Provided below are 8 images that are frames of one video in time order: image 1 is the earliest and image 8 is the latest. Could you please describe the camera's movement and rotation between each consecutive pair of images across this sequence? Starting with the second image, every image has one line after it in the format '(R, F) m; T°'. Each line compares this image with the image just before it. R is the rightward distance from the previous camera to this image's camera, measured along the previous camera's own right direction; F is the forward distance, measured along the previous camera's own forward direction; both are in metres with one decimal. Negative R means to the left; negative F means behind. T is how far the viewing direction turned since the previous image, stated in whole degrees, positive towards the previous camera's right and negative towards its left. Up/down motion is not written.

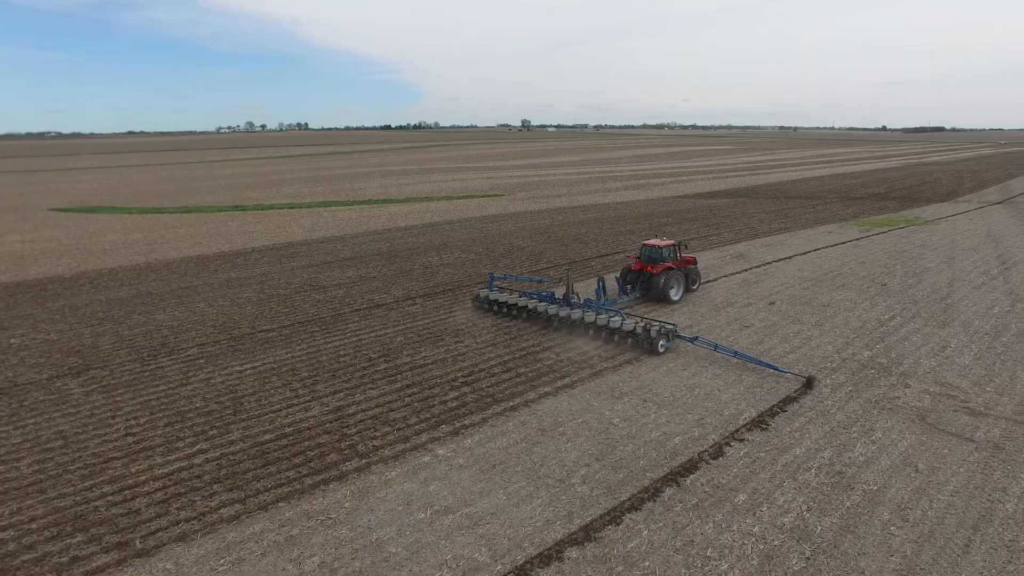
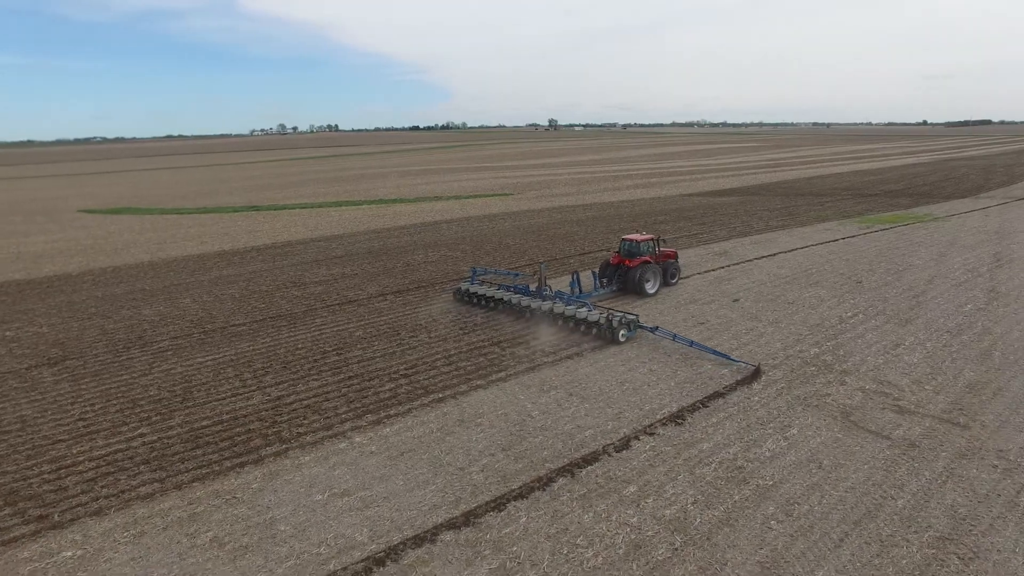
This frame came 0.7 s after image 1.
(+1.7, -0.2) m; -3°
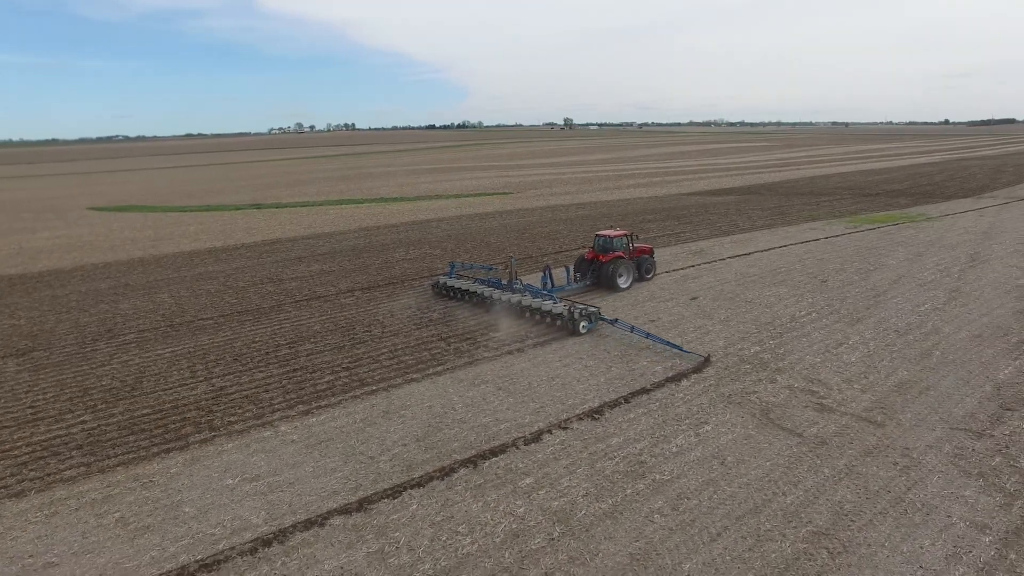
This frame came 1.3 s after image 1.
(+1.5, -0.2) m; -2°
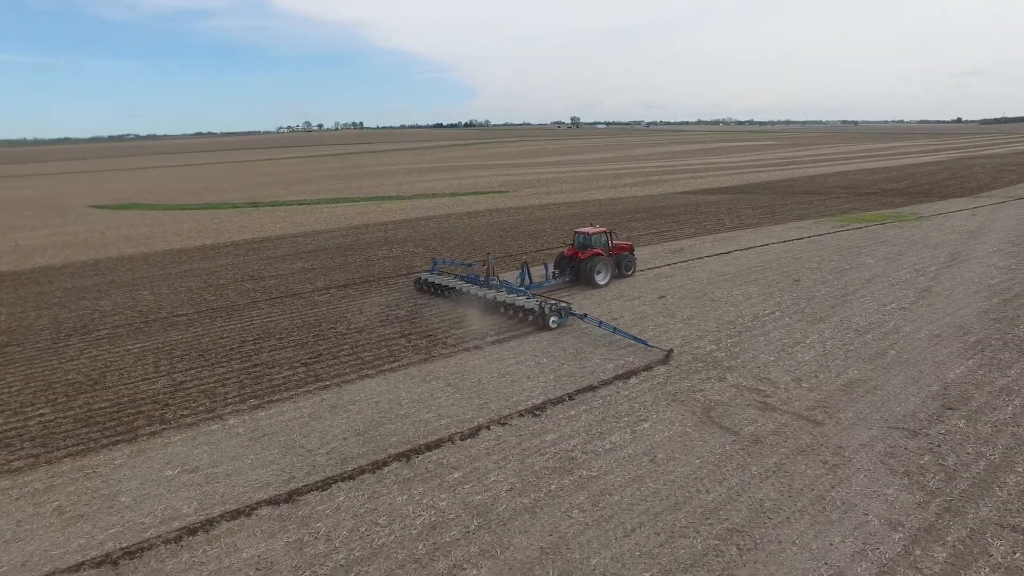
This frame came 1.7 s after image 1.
(+1.0, -0.1) m; -1°
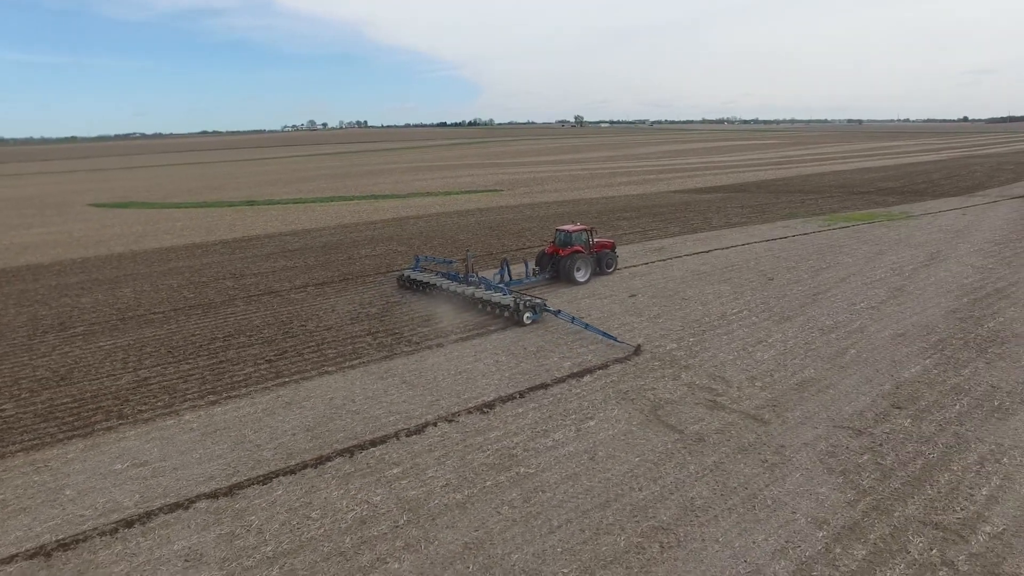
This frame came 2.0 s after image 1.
(+0.9, -0.1) m; -1°
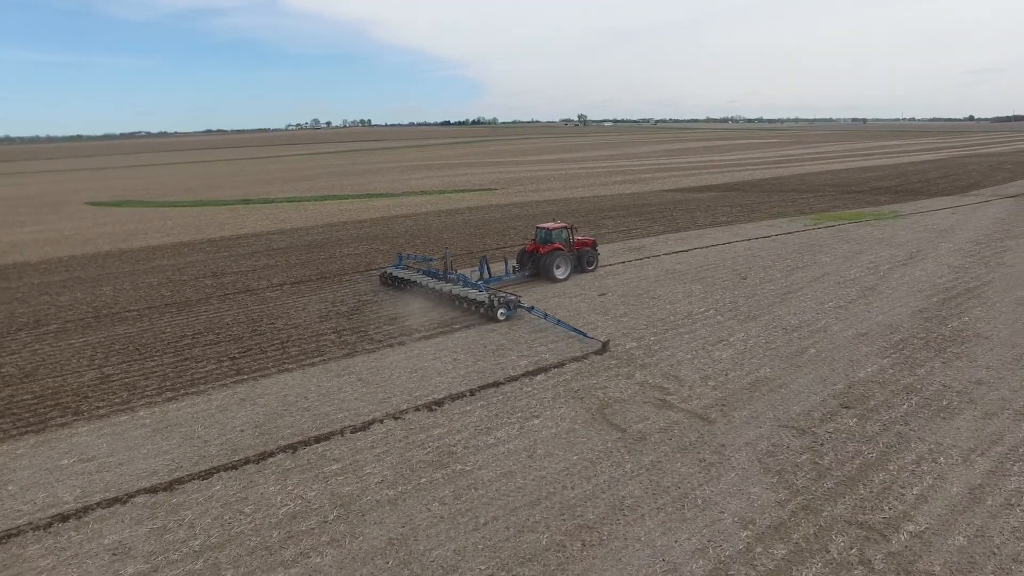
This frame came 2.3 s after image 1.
(+0.9, 0.0) m; -1°
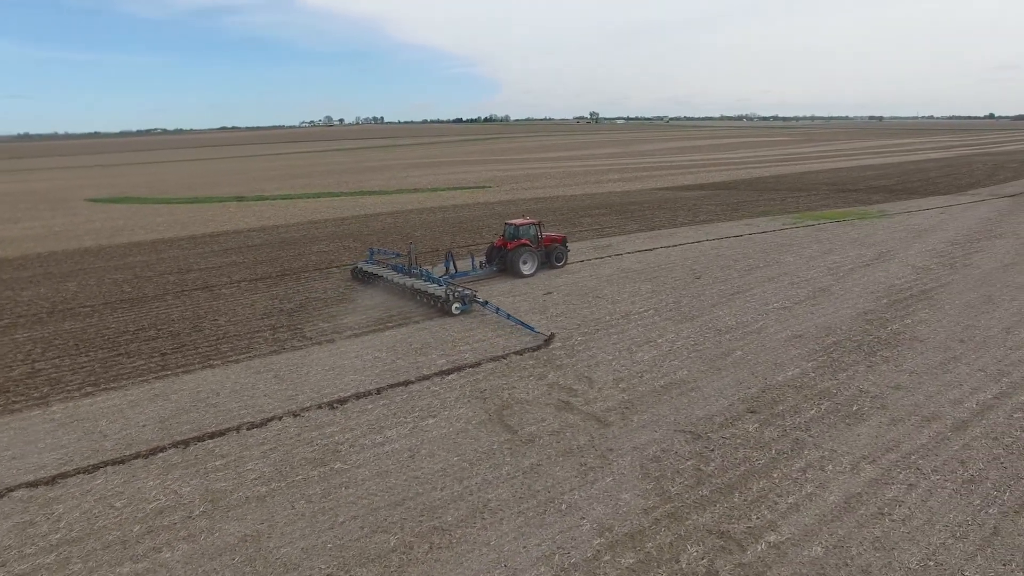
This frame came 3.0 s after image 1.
(+1.7, +0.1) m; -2°
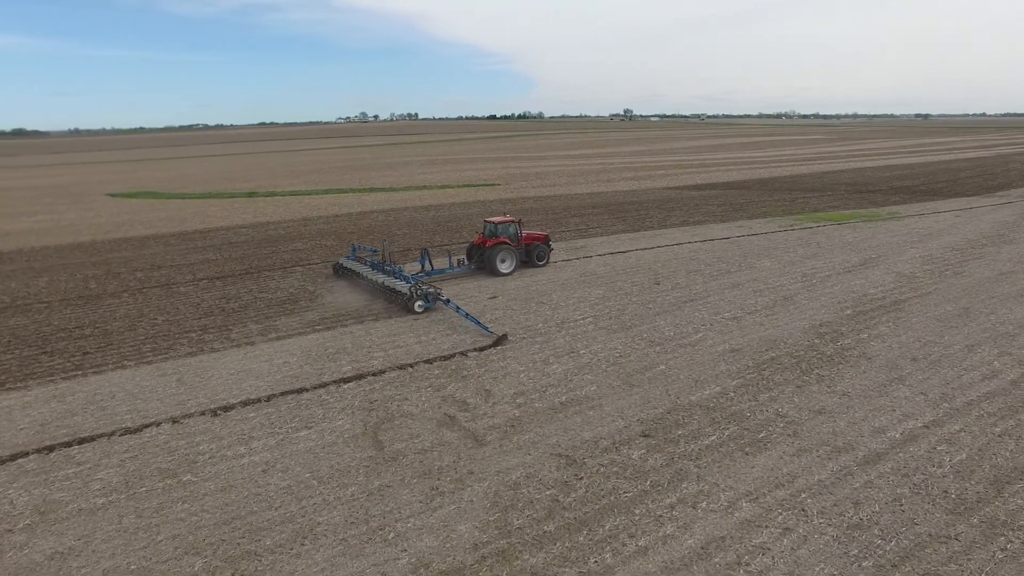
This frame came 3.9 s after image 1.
(+2.1, +0.6) m; -4°
